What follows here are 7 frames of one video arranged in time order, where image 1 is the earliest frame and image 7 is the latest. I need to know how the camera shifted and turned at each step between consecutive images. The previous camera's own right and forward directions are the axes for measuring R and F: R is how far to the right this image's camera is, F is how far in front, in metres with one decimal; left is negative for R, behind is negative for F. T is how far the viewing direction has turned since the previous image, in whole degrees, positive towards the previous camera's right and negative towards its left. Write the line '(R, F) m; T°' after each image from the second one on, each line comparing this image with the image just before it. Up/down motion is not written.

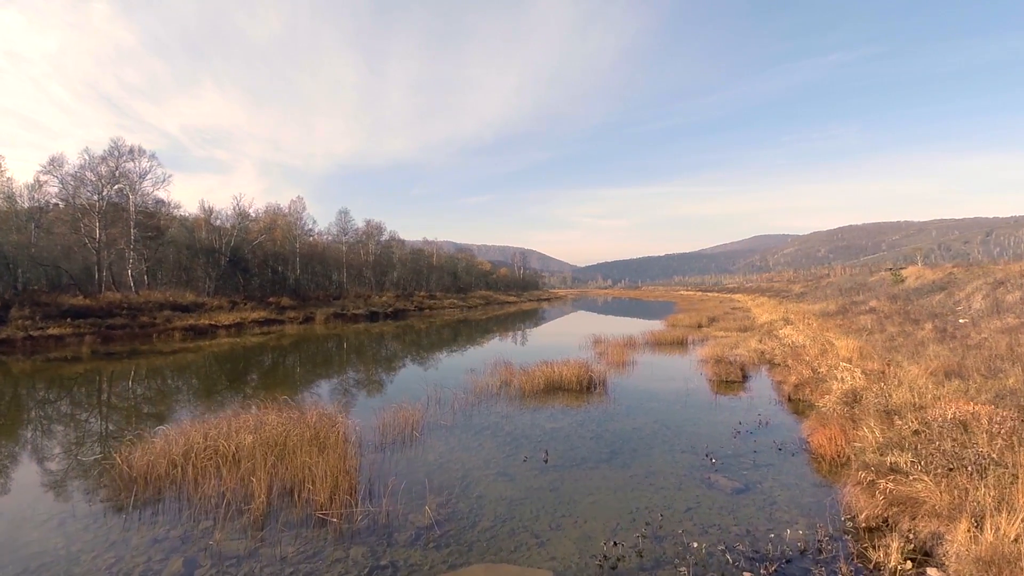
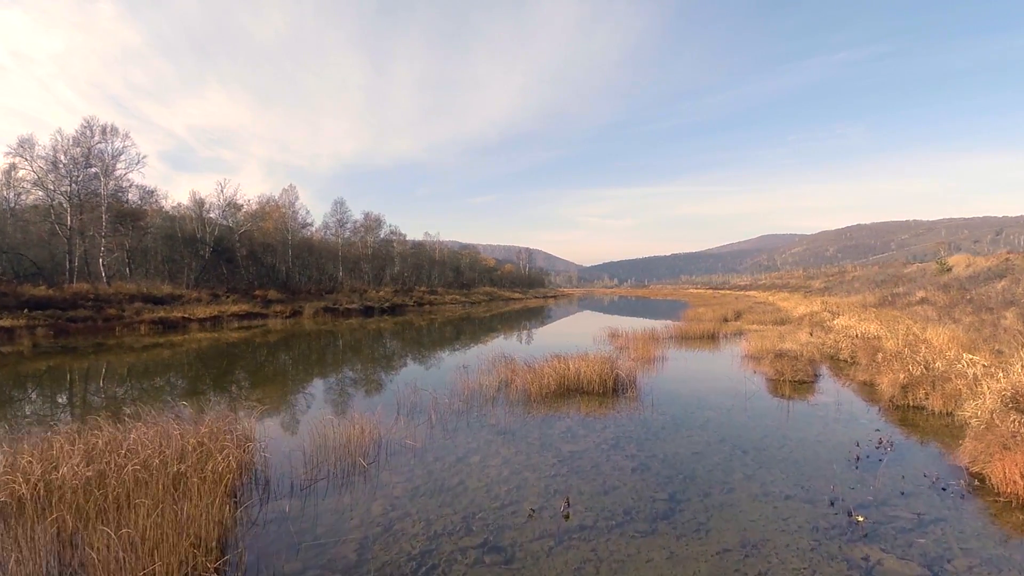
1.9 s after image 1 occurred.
(+0.1, +3.7) m; -1°
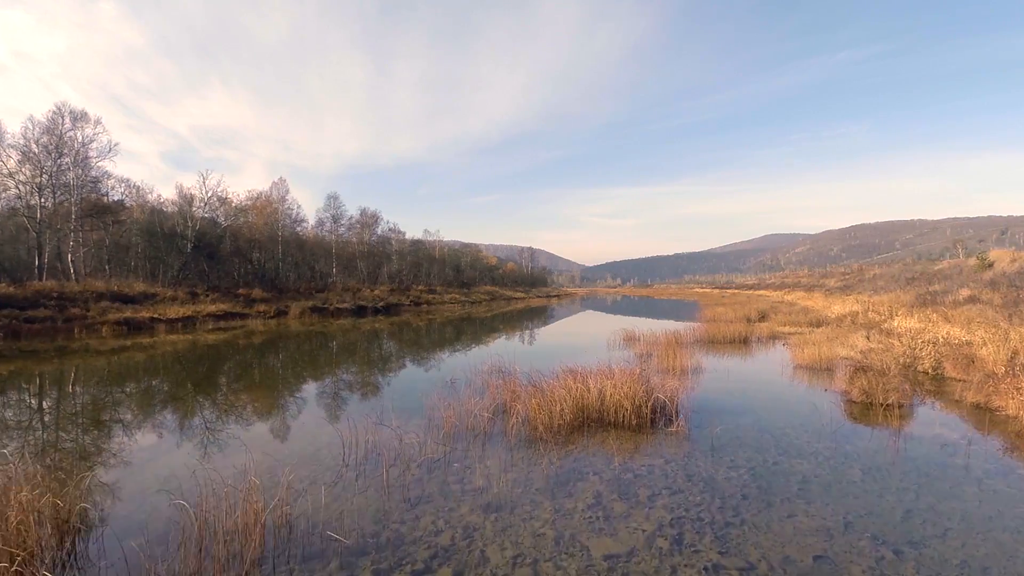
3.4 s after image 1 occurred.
(+0.1, +3.1) m; 0°
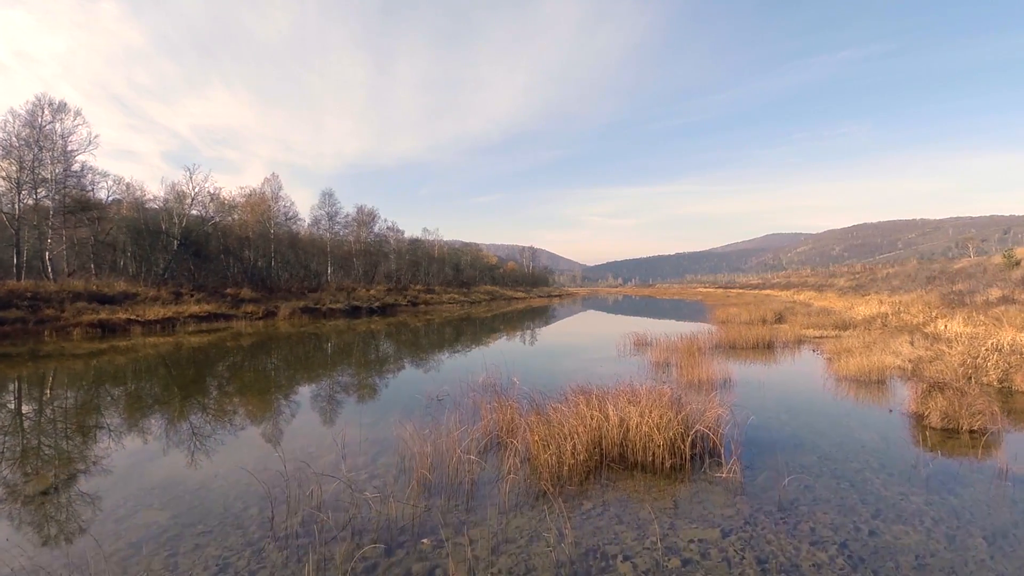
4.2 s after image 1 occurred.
(+0.1, +1.9) m; 0°
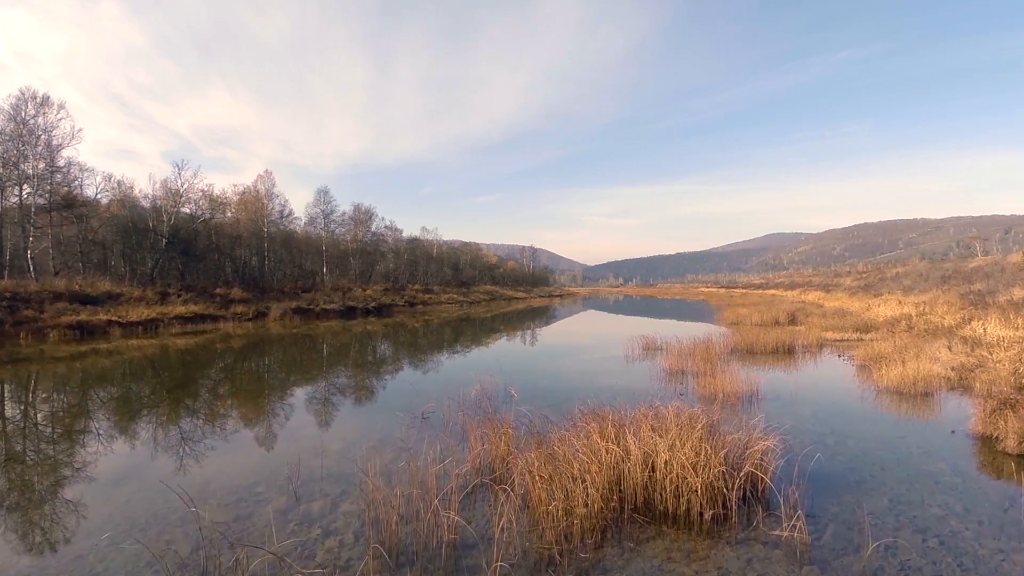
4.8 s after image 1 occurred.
(+0.1, +1.4) m; 0°
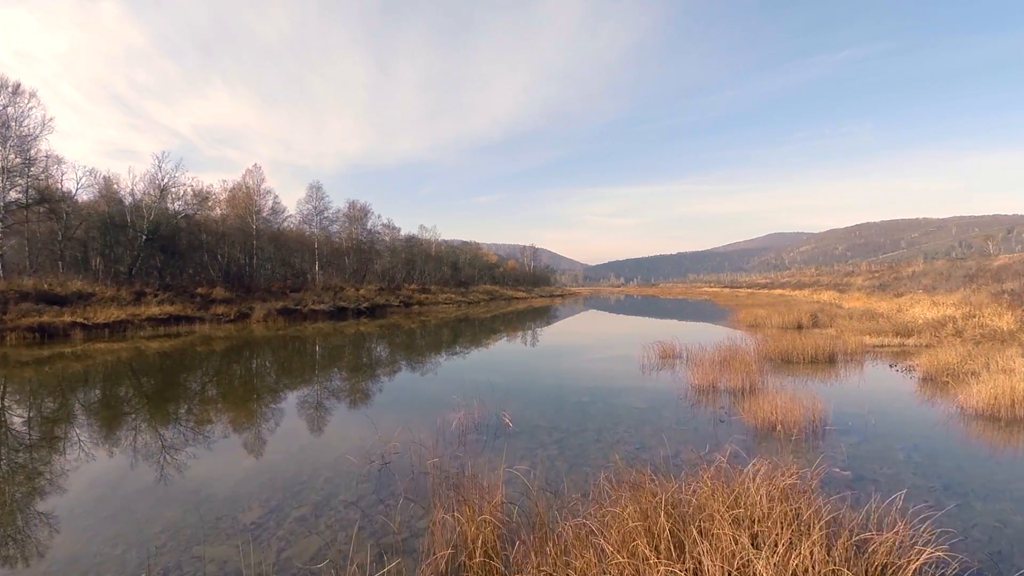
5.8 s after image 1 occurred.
(+0.1, +2.2) m; 0°
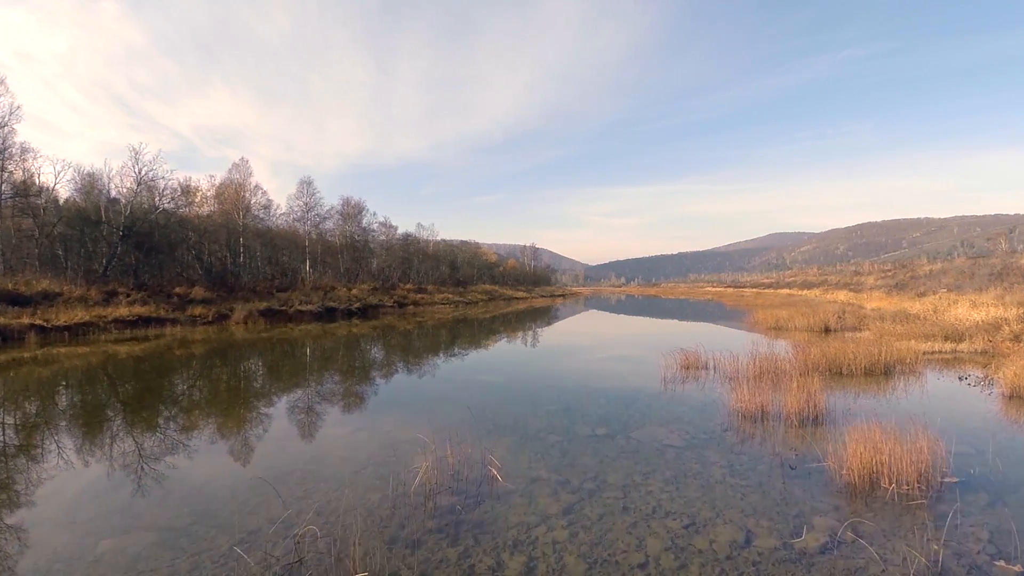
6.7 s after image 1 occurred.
(+0.1, +2.2) m; 0°
